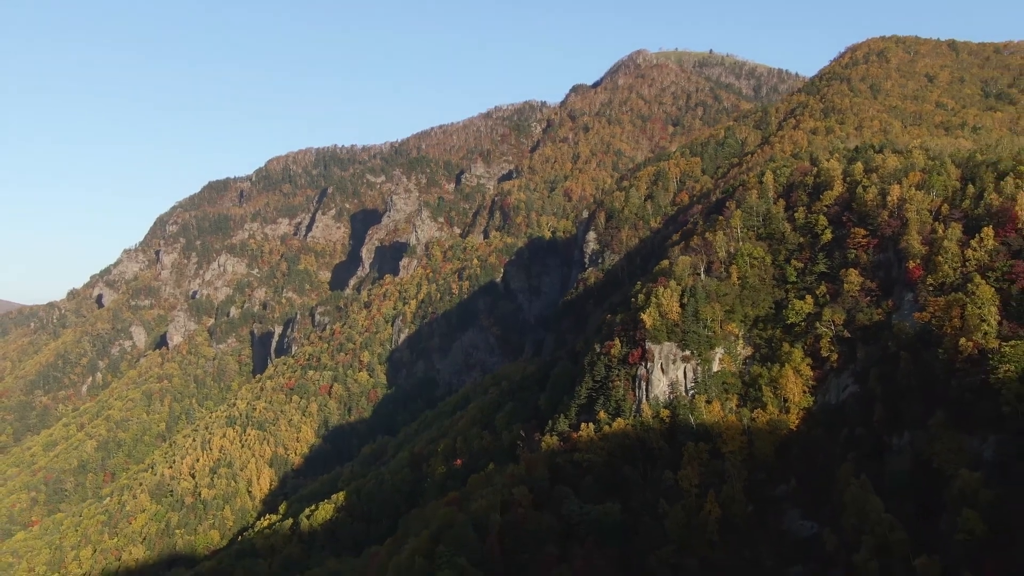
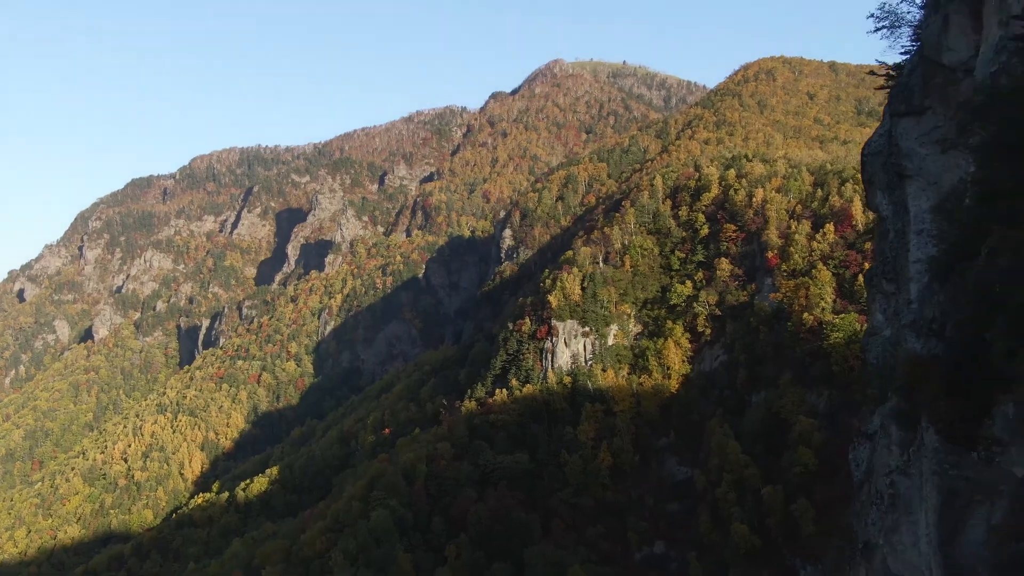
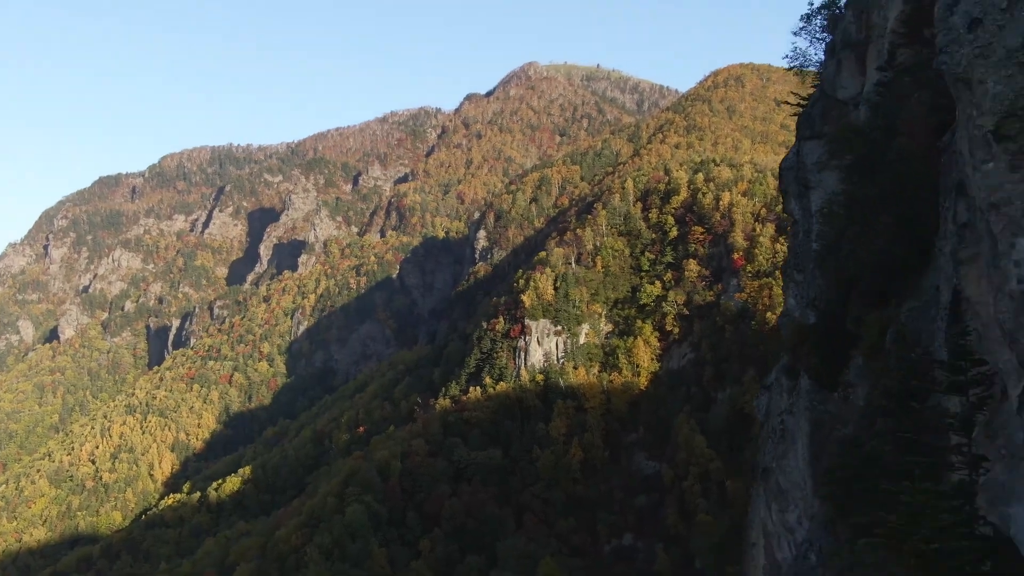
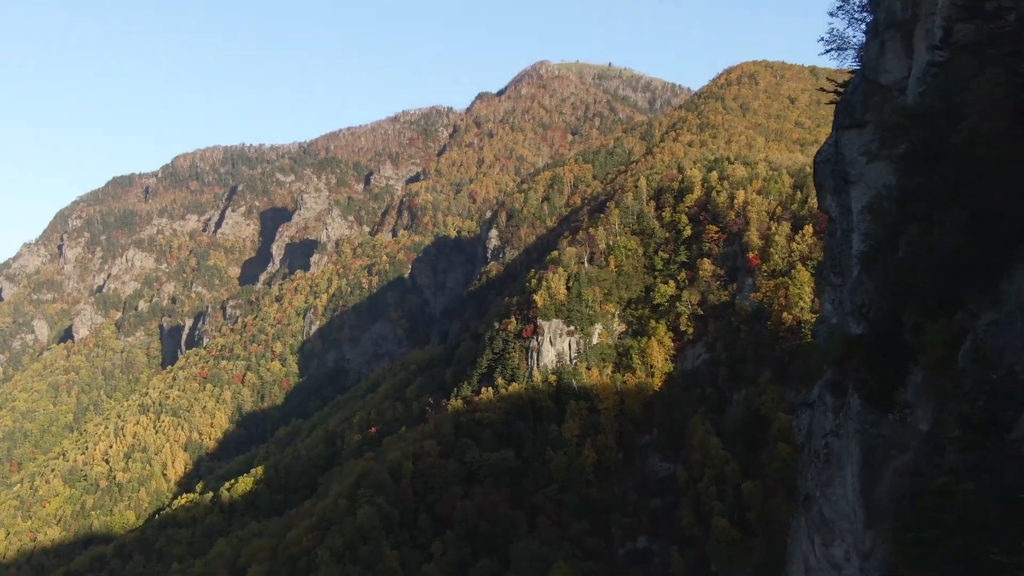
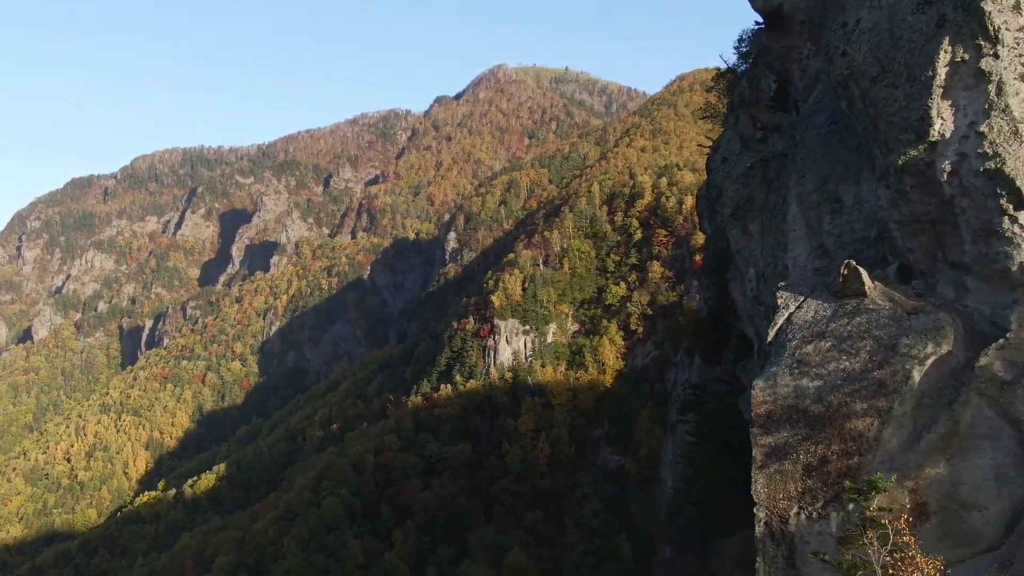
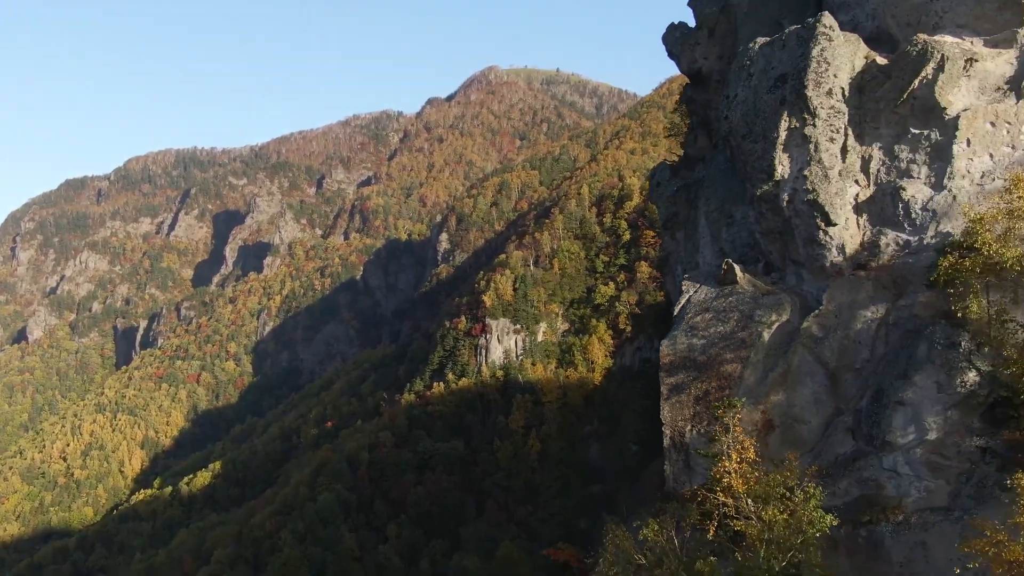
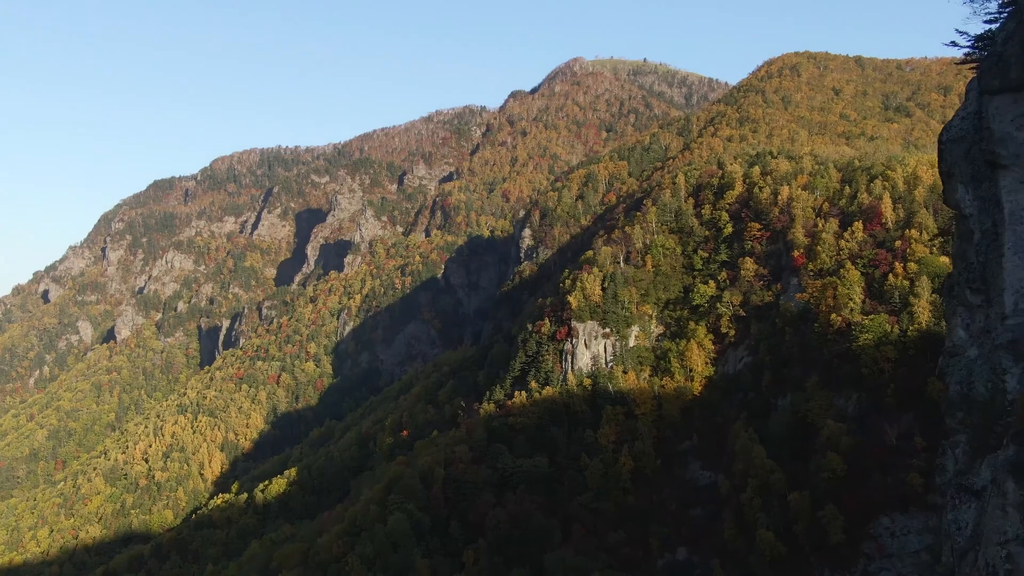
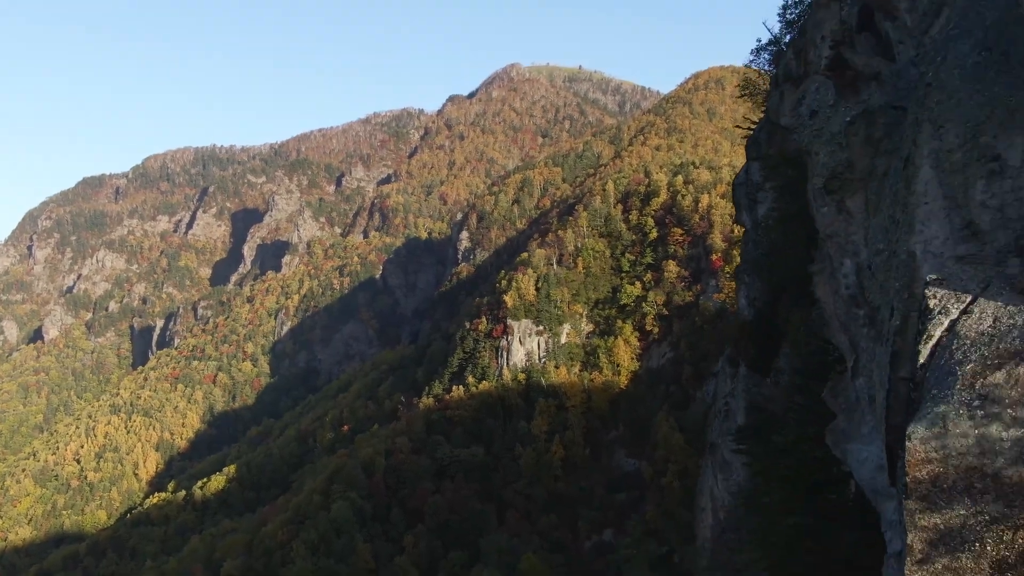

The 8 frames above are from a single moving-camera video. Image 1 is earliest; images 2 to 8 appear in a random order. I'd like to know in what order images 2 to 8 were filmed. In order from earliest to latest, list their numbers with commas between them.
7, 2, 4, 3, 8, 5, 6
